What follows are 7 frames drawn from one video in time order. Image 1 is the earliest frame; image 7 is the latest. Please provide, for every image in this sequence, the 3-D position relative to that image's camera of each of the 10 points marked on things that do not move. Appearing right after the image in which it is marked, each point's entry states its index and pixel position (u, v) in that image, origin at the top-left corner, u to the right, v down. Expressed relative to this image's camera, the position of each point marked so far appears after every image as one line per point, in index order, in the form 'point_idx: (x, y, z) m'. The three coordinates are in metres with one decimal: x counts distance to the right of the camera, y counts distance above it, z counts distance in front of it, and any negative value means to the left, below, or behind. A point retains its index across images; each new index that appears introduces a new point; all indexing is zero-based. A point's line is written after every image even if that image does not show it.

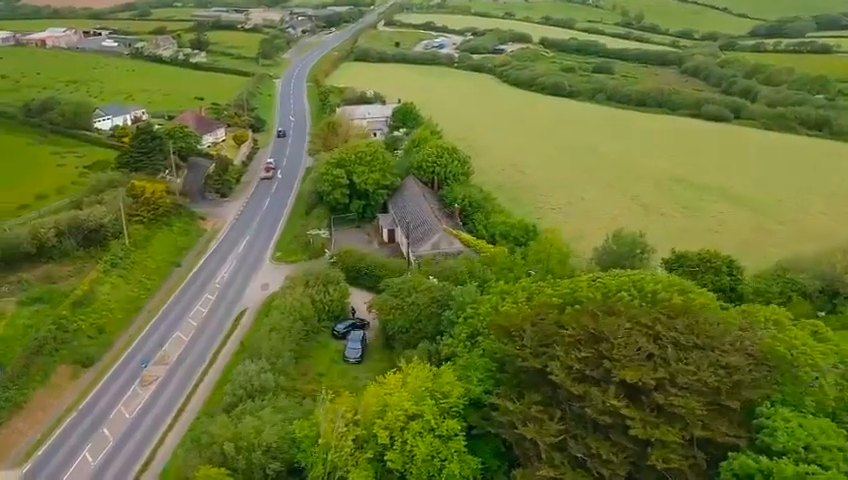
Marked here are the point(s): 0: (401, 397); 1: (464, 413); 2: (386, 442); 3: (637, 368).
0: (-0.6, -4.4, +19.1) m
1: (+1.1, -4.8, +19.4) m
2: (-1.0, -5.4, +18.3) m
3: (+5.4, -3.2, +17.5) m
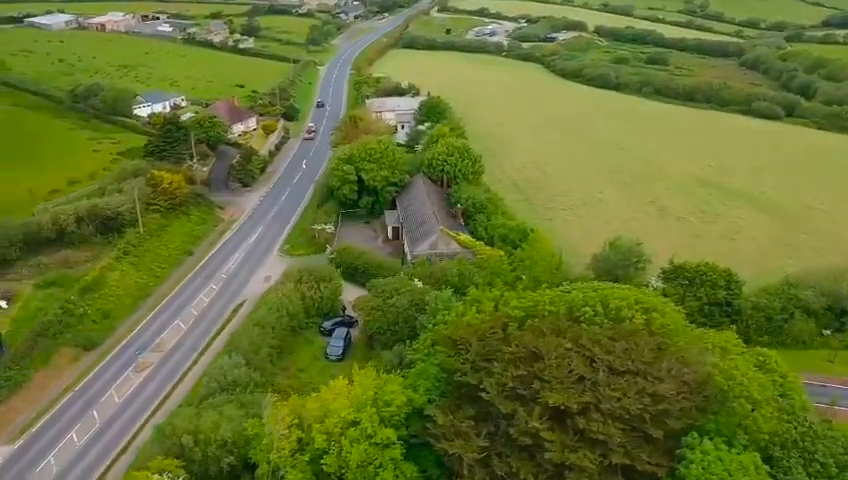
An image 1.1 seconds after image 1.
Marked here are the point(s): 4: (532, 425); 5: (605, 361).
0: (-2.3, -4.7, +19.8) m
1: (-0.5, -5.2, +19.9) m
2: (-2.8, -5.7, +19.1) m
3: (+3.6, -3.9, +17.6) m
4: (+2.7, -4.6, +17.1) m
5: (+4.8, -3.2, +18.3) m
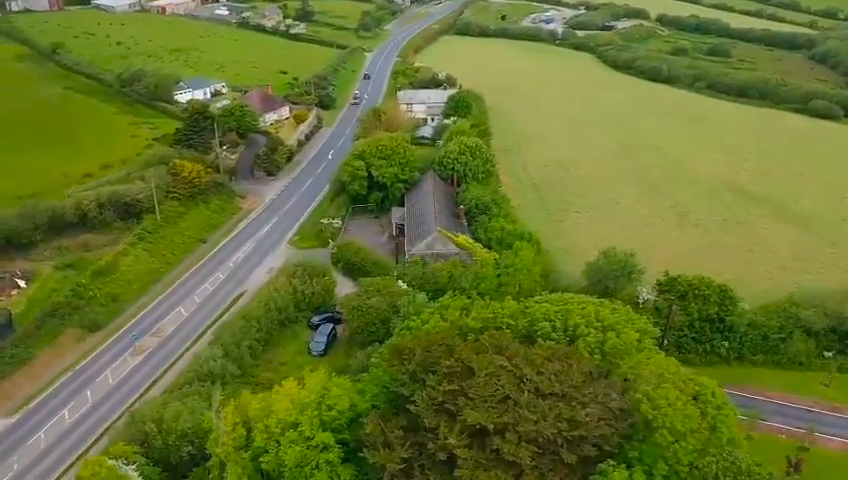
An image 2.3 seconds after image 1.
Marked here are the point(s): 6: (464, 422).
0: (-4.0, -5.0, +20.7) m
1: (-2.3, -5.6, +20.7) m
2: (-4.7, -6.0, +20.1) m
3: (+1.6, -4.4, +18.0) m
4: (+0.7, -5.2, +17.6) m
5: (+2.9, -3.8, +18.6) m
6: (+1.0, -4.7, +17.9) m
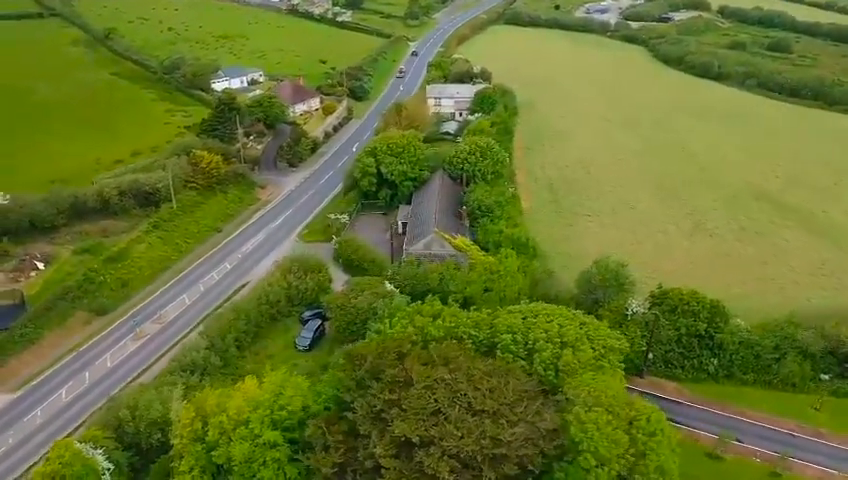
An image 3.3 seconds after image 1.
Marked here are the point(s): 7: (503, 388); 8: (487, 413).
0: (-5.7, -5.1, +21.7) m
1: (-4.0, -5.8, +21.5) m
2: (-6.4, -6.1, +21.1) m
3: (-0.2, -4.9, +18.5) m
4: (-1.2, -5.6, +18.2) m
5: (+1.1, -4.3, +18.9) m
6: (-0.8, -5.2, +18.5) m
7: (+2.2, -4.2, +19.4) m
8: (+1.7, -4.7, +18.6) m
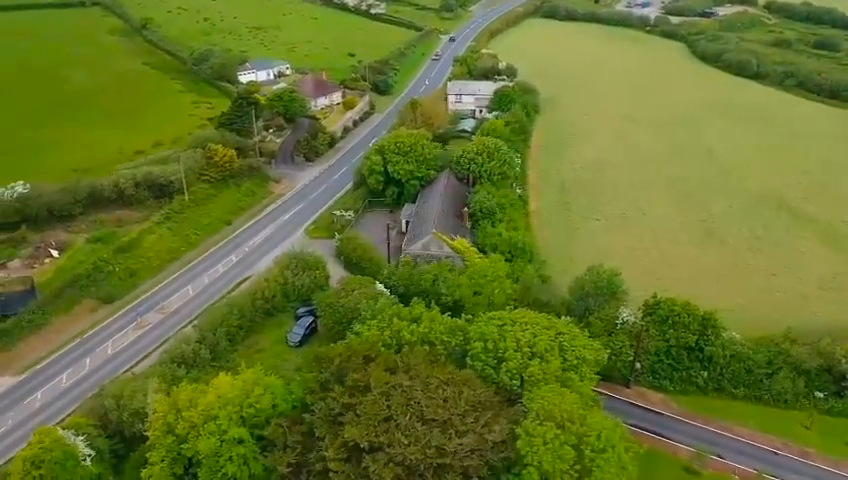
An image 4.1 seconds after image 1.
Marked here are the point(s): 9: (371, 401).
0: (-6.8, -5.2, +22.5) m
1: (-5.2, -5.9, +22.2) m
2: (-7.6, -6.2, +22.0) m
3: (-1.6, -5.2, +19.0) m
4: (-2.6, -5.8, +18.8) m
5: (-0.2, -4.7, +19.3) m
6: (-2.2, -5.4, +19.0) m
7: (+1.0, -4.5, +19.7) m
8: (+0.4, -5.0, +18.9) m
9: (-1.5, -4.6, +19.6) m
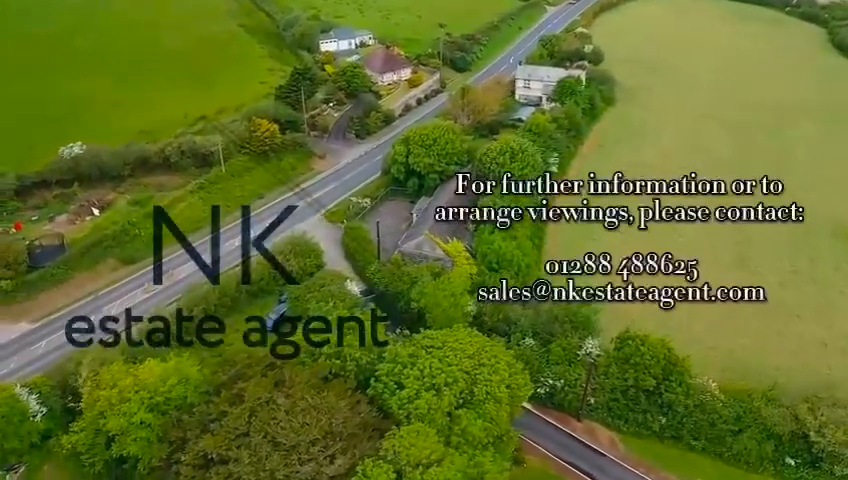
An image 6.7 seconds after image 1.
0: (-10.3, -5.1, +24.7) m
1: (-8.9, -6.0, +24.2) m
2: (-11.3, -6.0, +24.4) m
3: (-5.9, -5.9, +20.3) m
4: (-7.0, -6.4, +20.3) m
5: (-4.4, -5.5, +20.3) m
6: (-6.5, -6.1, +20.4) m
7: (-3.2, -5.5, +20.5) m
8: (-4.0, -5.9, +19.9) m
9: (-5.6, -5.3, +20.9) m
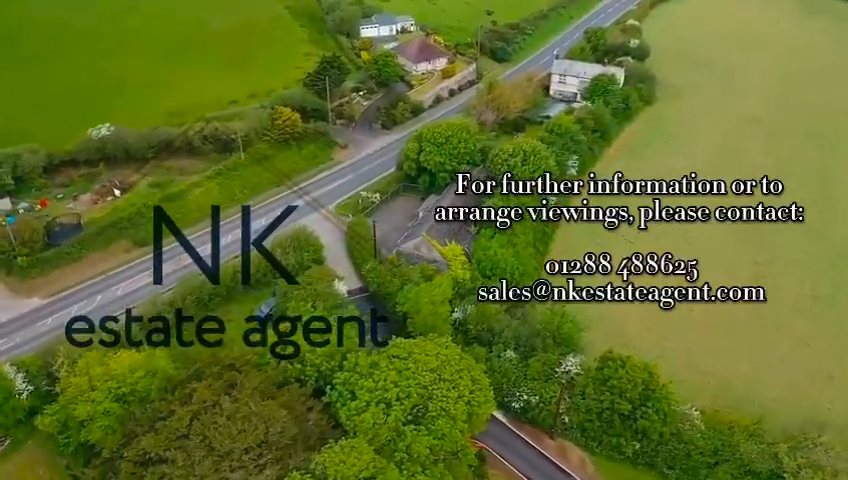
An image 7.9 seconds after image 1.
0: (-11.8, -4.9, +25.8) m
1: (-10.5, -5.9, +25.1) m
2: (-12.9, -5.8, +25.6) m
3: (-7.9, -6.1, +21.0) m
4: (-9.0, -6.6, +21.2) m
5: (-6.4, -5.8, +20.9) m
6: (-8.5, -6.2, +21.2) m
7: (-5.2, -5.8, +21.0) m
8: (-6.0, -6.3, +20.4) m
9: (-7.5, -5.5, +21.6) m
